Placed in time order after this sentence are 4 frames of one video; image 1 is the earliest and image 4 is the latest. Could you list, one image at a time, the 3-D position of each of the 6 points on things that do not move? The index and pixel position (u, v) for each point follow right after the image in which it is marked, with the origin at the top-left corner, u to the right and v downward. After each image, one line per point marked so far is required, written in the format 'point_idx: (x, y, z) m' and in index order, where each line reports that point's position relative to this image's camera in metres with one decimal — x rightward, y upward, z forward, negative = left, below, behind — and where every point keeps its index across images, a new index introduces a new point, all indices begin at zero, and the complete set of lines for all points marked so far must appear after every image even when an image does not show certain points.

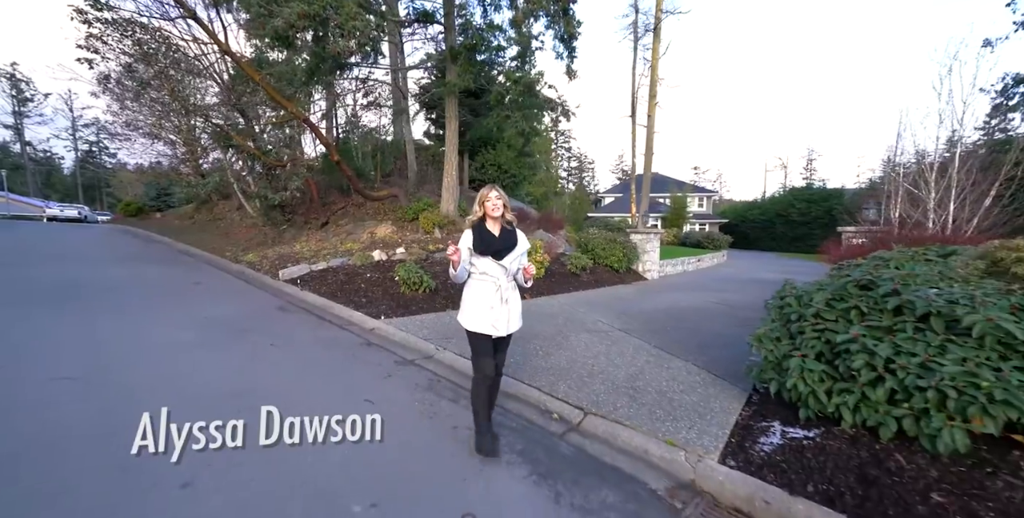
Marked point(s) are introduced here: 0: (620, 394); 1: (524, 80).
0: (+1.1, -1.3, +3.6) m
1: (+0.2, +4.6, +9.6) m
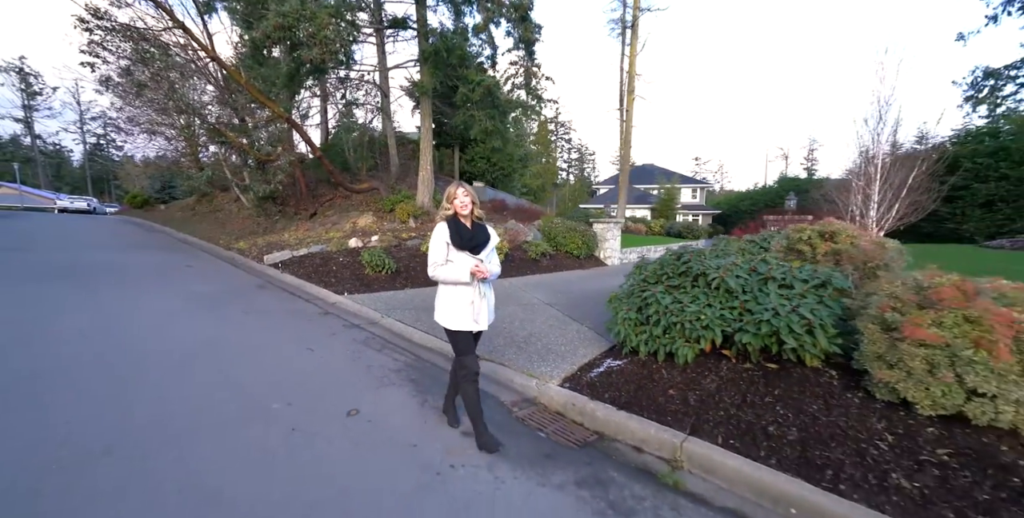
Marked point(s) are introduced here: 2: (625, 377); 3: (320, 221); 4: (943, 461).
0: (0.0, -1.1, +4.6) m
1: (-0.8, +5.0, +10.5) m
2: (+1.1, -1.1, +3.5) m
3: (-6.9, +1.4, +13.3) m
4: (+2.6, -1.2, +2.2) m
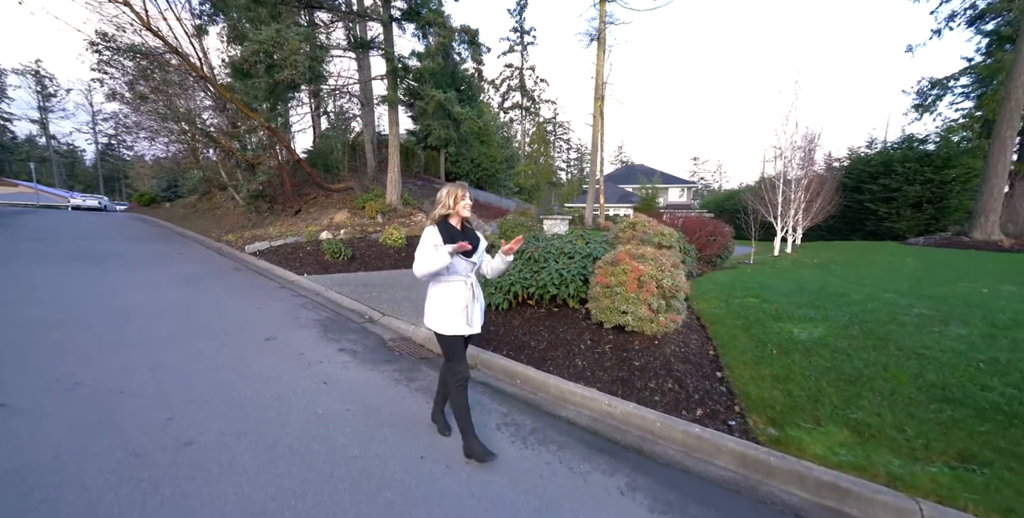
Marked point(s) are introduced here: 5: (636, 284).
0: (-1.6, -0.8, +6.2) m
1: (-2.3, +5.2, +12.0) m
2: (-0.6, -0.9, +5.0) m
3: (-8.4, +1.7, +14.9) m
4: (+0.9, -0.9, +3.7) m
5: (+1.2, -0.2, +3.7) m
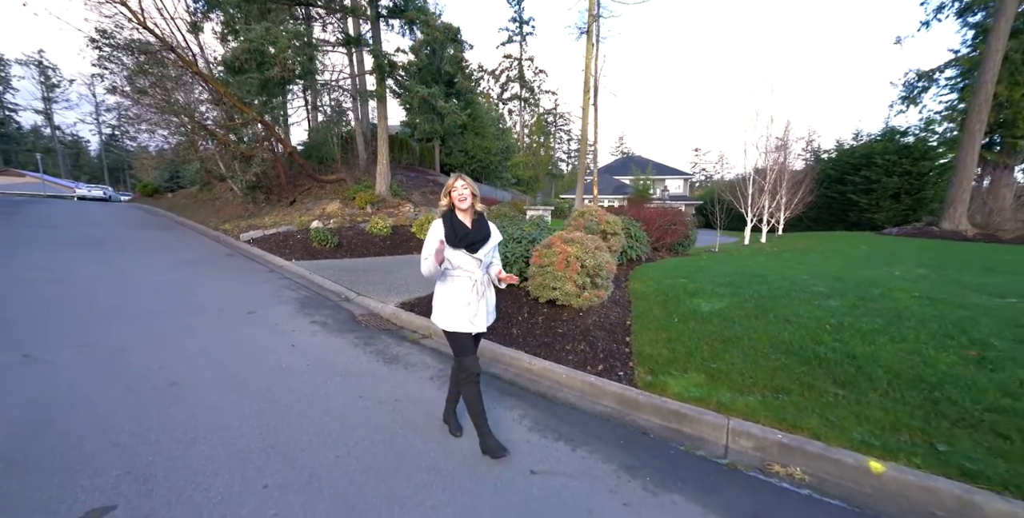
0: (-2.2, -0.5, +6.7) m
1: (-2.9, +5.6, +12.4) m
2: (-1.2, -0.6, +5.6) m
3: (-9.0, +2.1, +15.4) m
4: (+0.3, -0.7, +4.3) m
5: (+0.6, 0.0, +4.3) m
